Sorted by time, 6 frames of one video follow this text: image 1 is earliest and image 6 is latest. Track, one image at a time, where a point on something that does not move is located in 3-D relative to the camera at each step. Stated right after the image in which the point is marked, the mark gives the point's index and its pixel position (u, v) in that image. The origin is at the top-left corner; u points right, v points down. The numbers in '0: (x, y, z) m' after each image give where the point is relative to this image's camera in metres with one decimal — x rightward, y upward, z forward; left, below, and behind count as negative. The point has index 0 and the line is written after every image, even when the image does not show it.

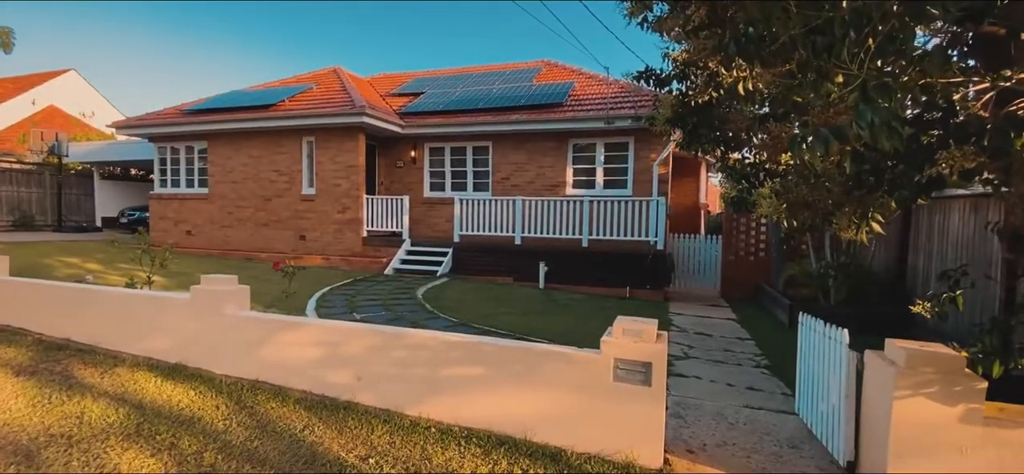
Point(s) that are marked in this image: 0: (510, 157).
0: (0.0, +1.9, +13.1) m
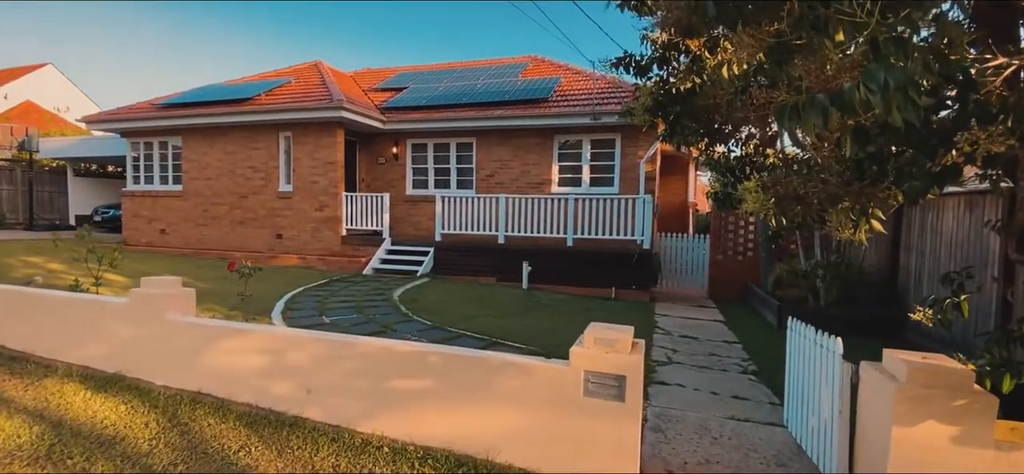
0: (-0.4, +2.0, +12.7) m
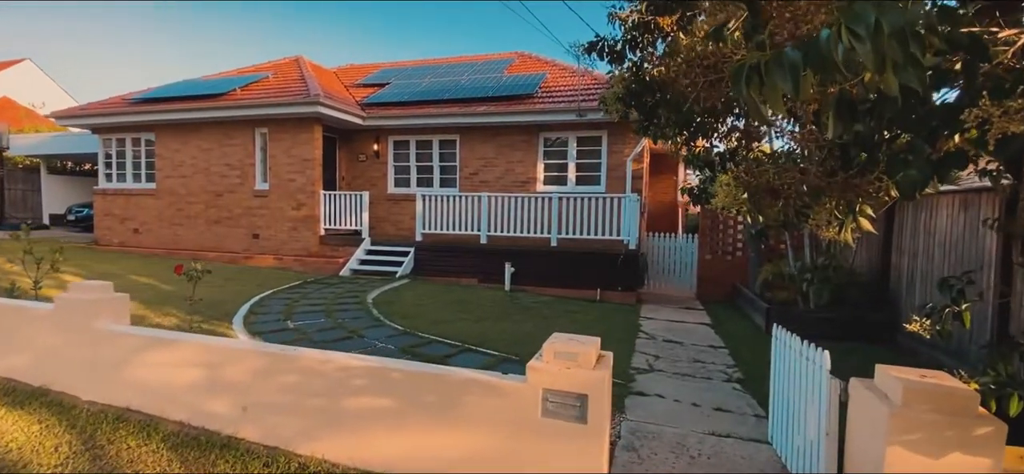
0: (-0.8, +2.0, +12.4) m
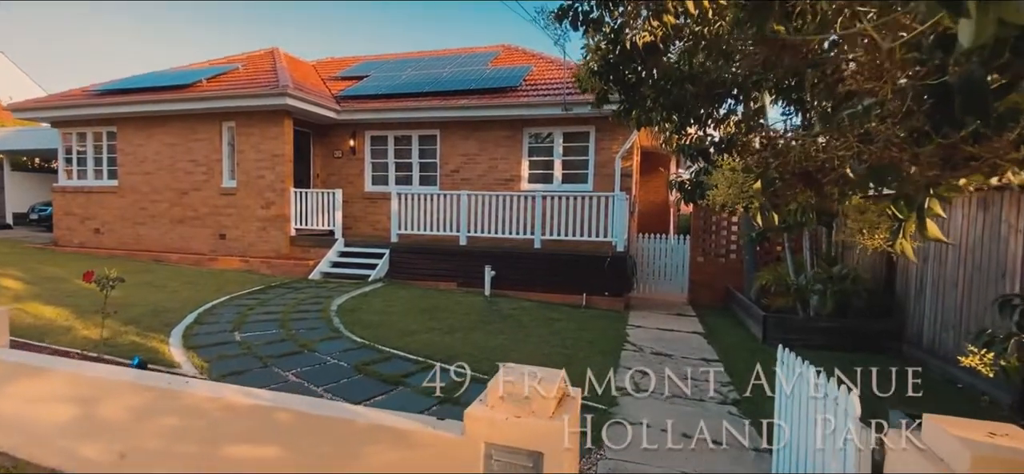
0: (-1.2, +2.0, +11.7) m
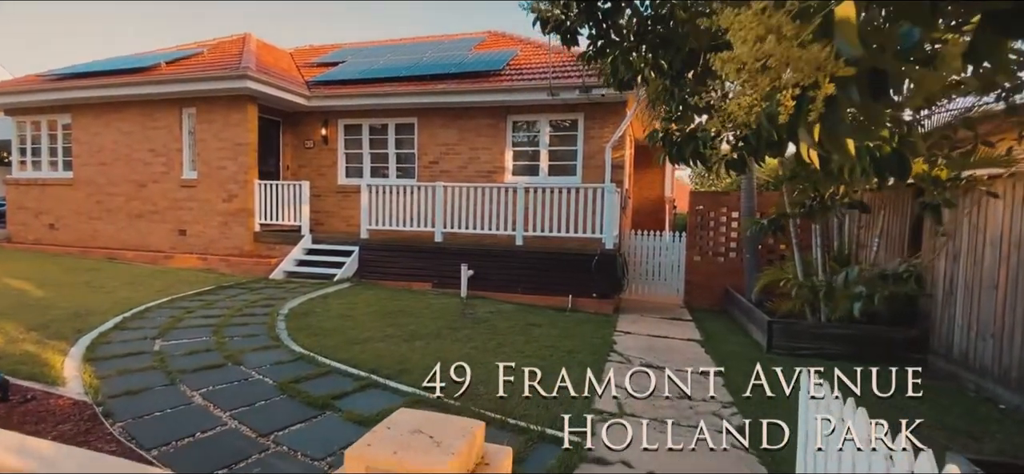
0: (-1.5, +2.0, +10.9) m
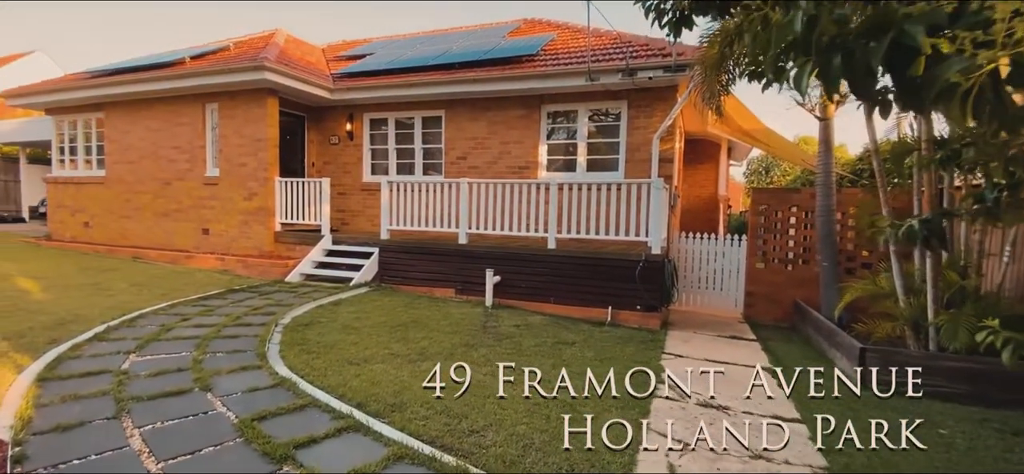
0: (-0.8, +2.0, +10.1) m
